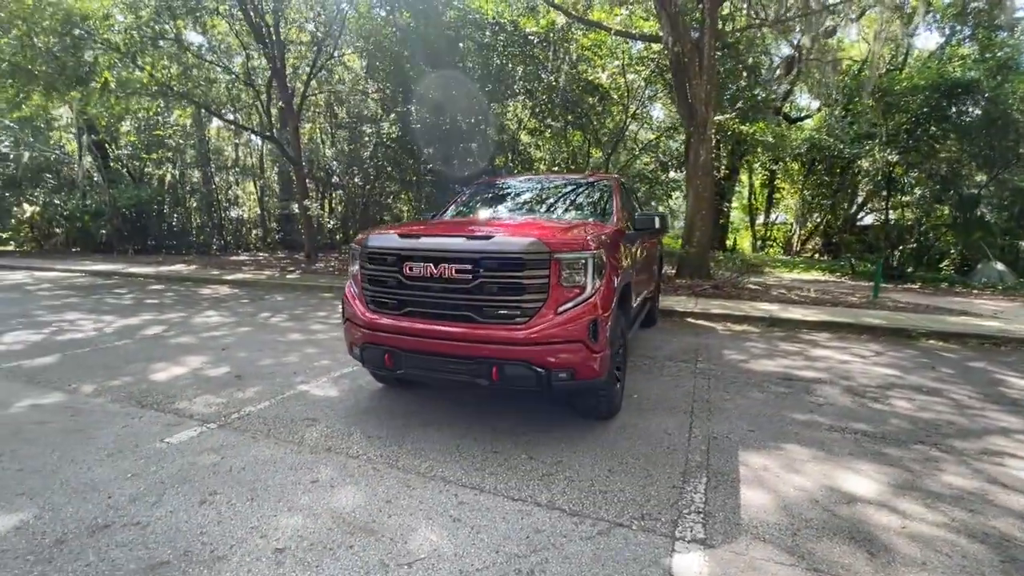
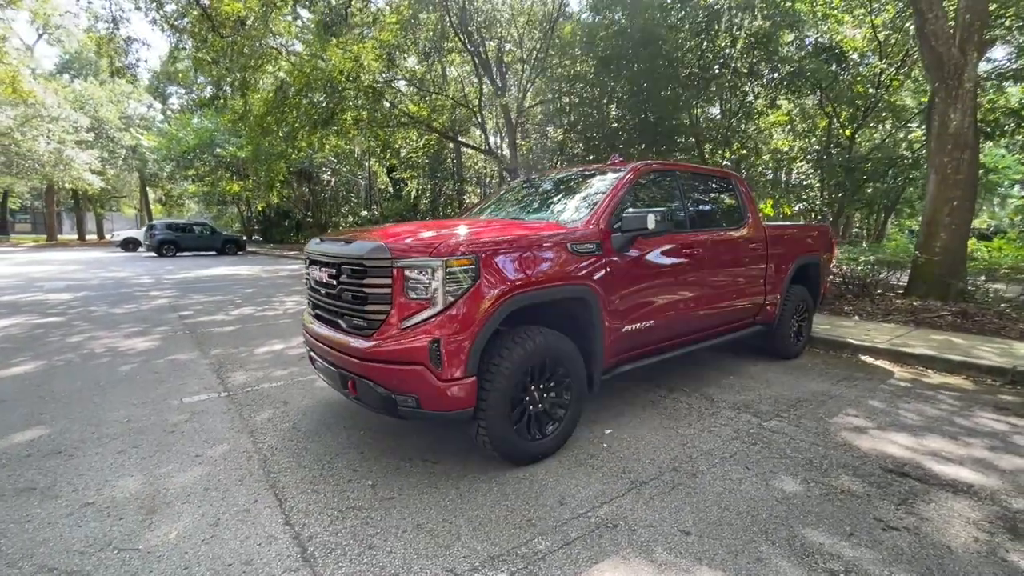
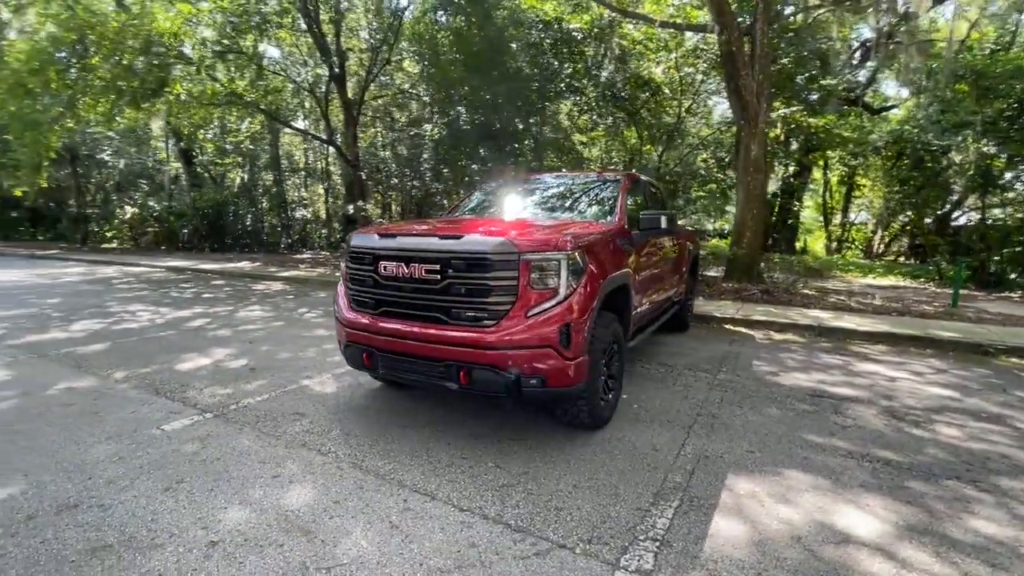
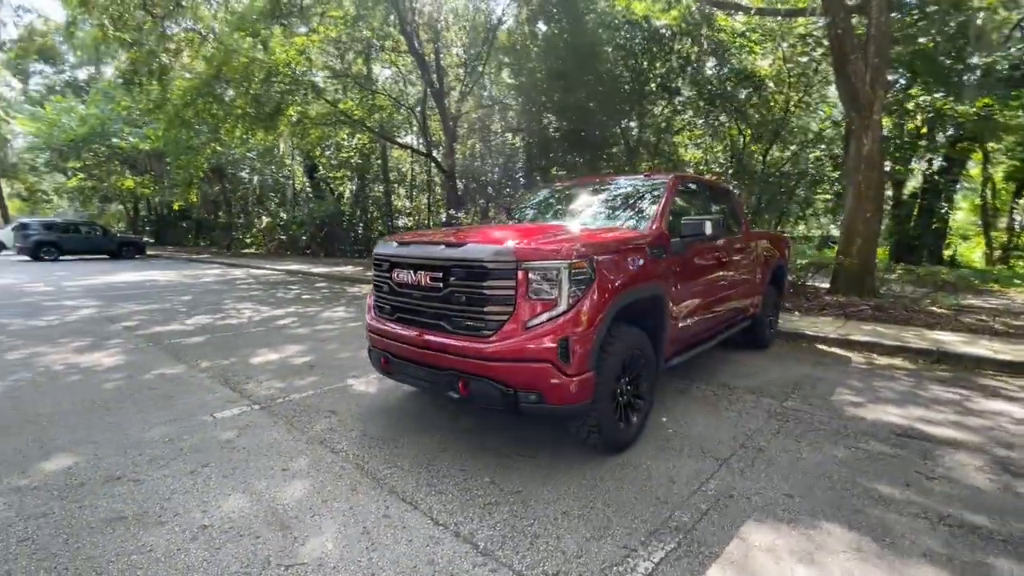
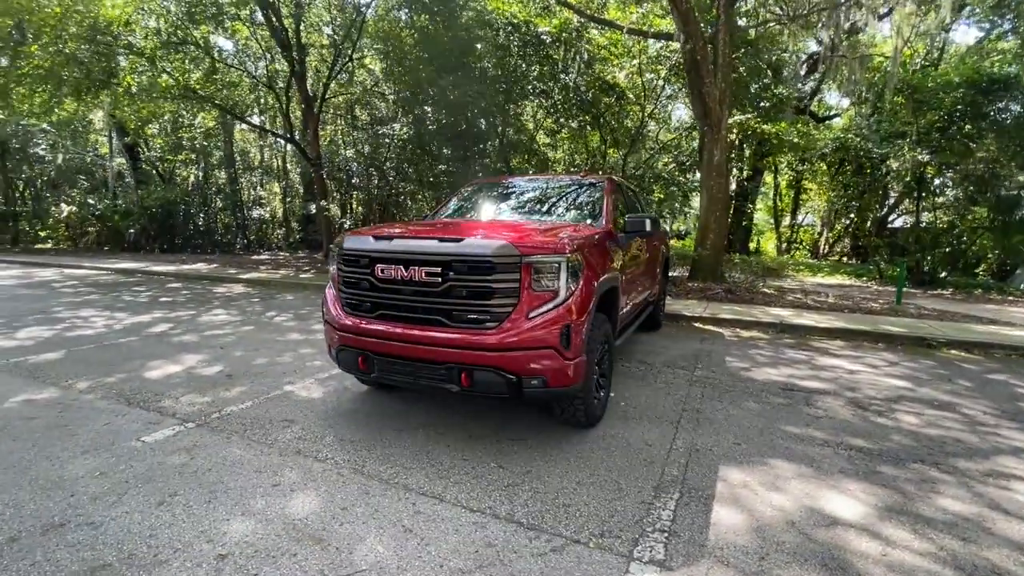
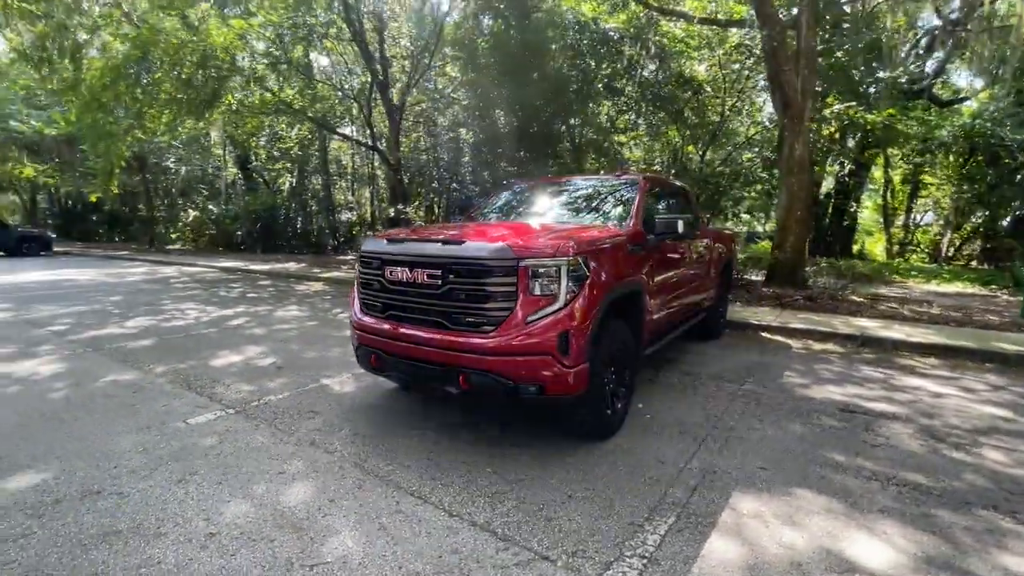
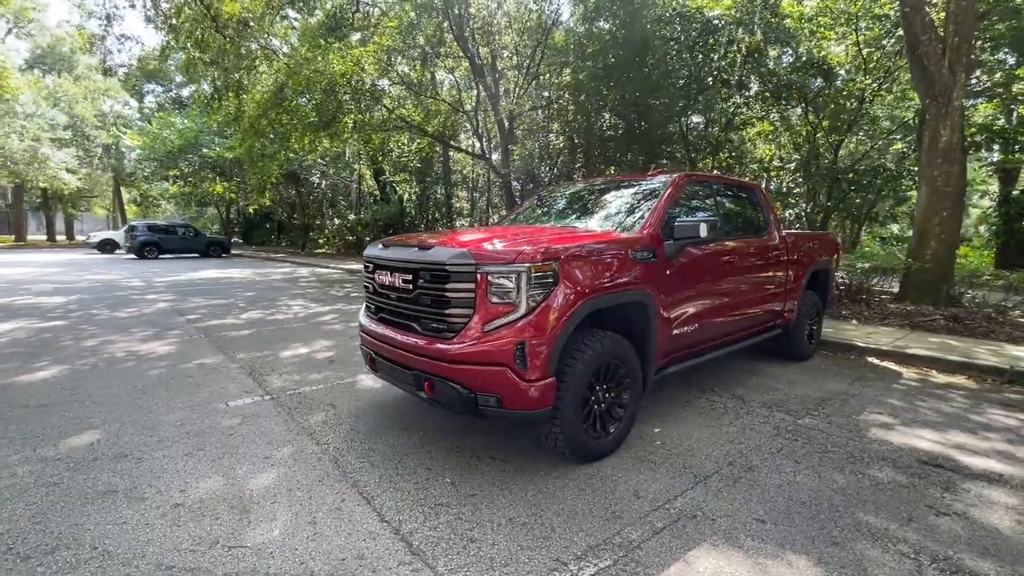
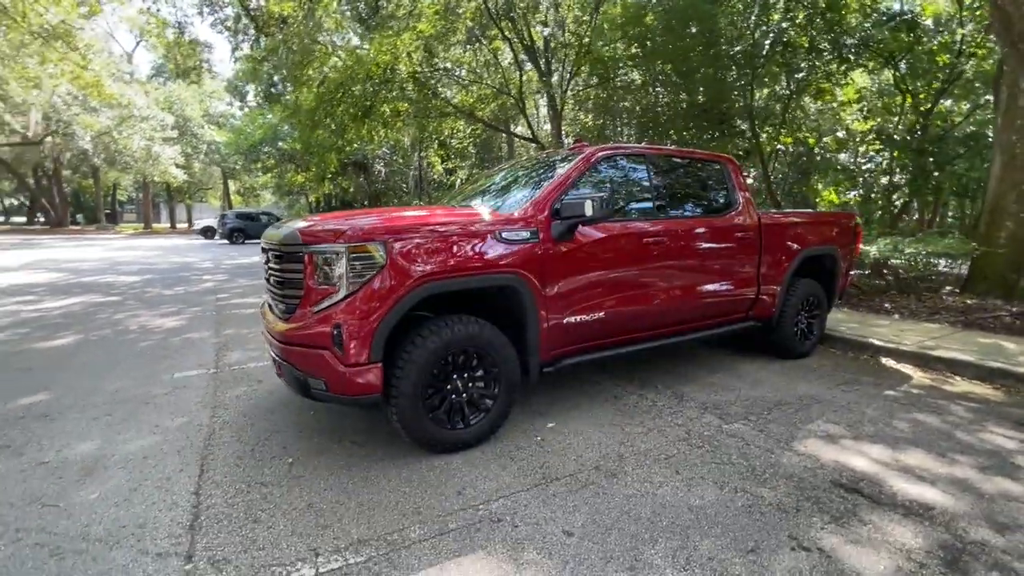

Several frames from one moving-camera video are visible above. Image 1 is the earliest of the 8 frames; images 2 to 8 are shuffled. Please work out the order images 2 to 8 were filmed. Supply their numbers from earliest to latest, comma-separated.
5, 3, 6, 4, 7, 2, 8
